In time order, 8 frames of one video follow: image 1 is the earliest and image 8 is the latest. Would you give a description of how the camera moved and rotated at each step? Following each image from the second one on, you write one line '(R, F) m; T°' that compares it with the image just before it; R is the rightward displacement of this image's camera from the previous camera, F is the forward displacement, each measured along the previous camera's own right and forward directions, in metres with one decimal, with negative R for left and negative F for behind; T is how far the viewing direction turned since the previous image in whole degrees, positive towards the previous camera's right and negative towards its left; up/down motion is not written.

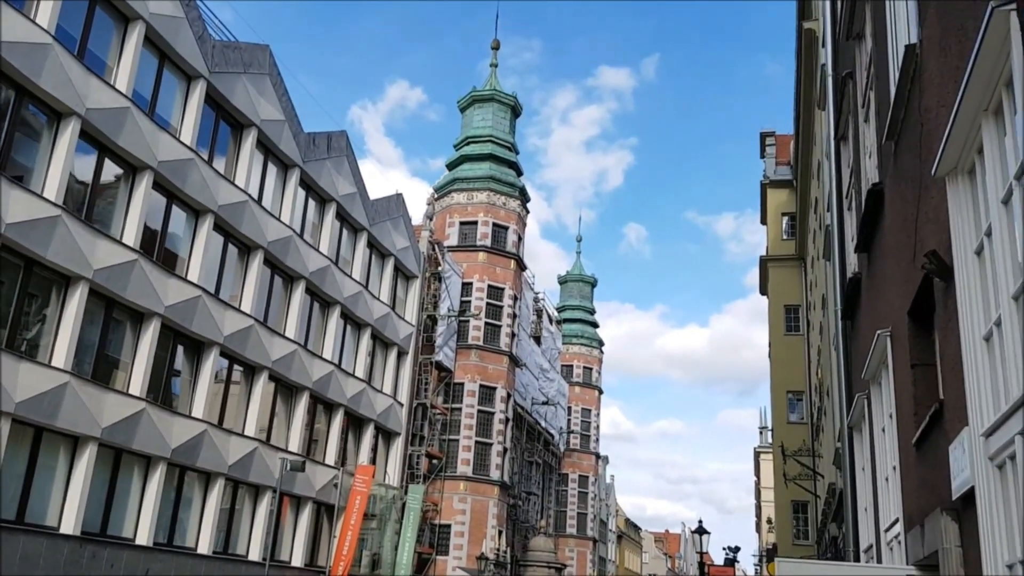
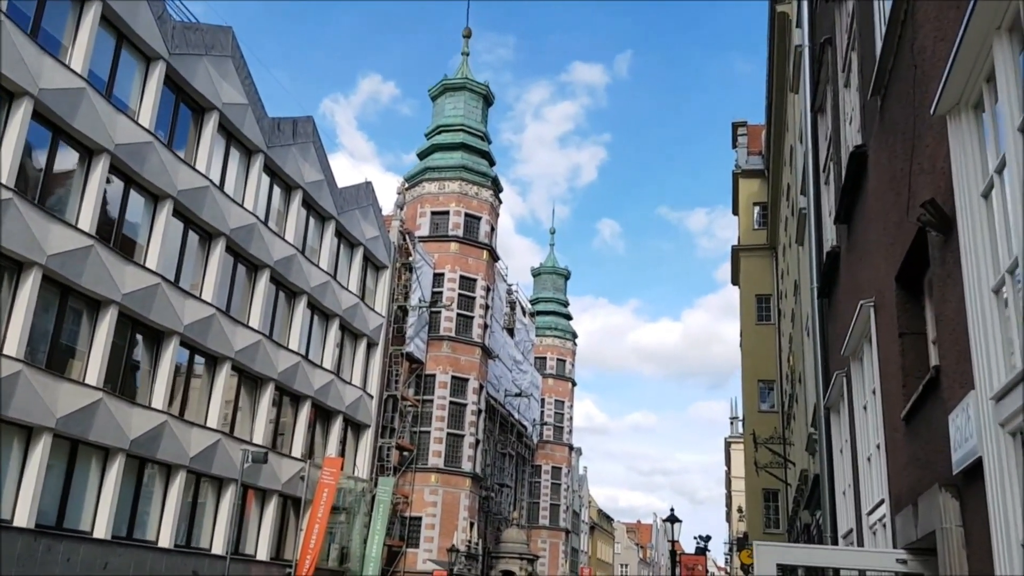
(+0.1, +0.4) m; +2°
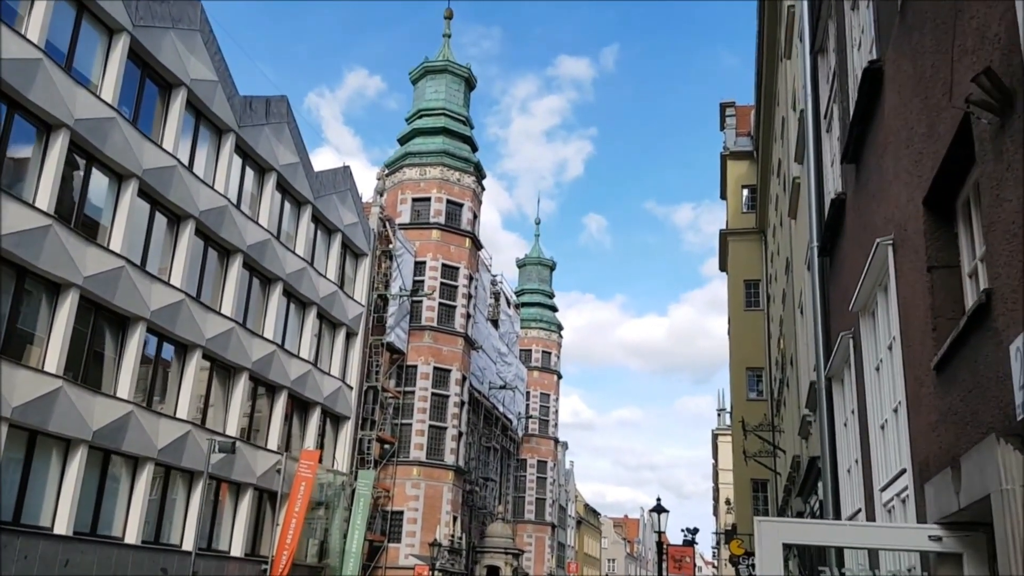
(+0.2, +0.8) m; +1°
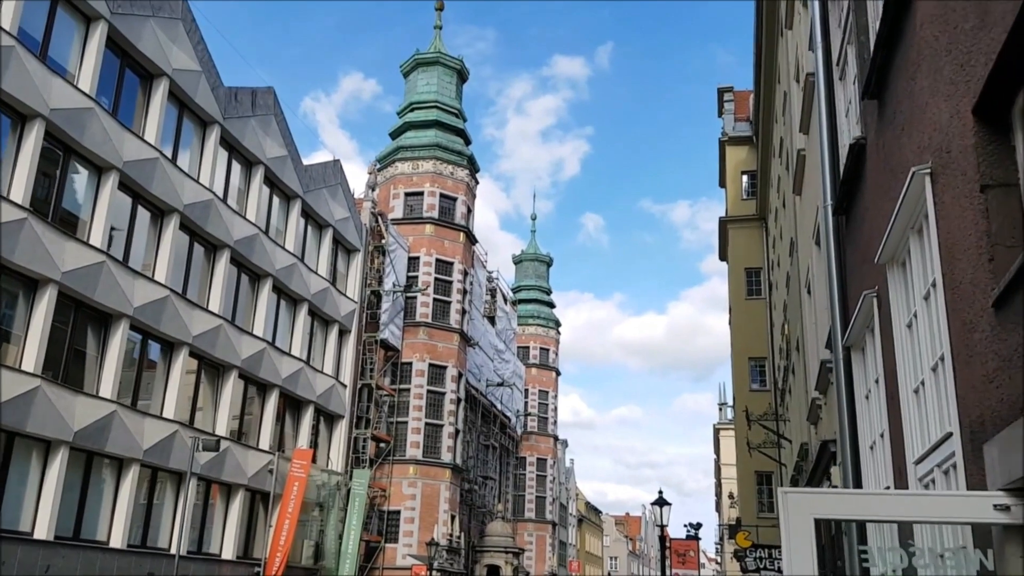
(+0.1, +0.6) m; 0°
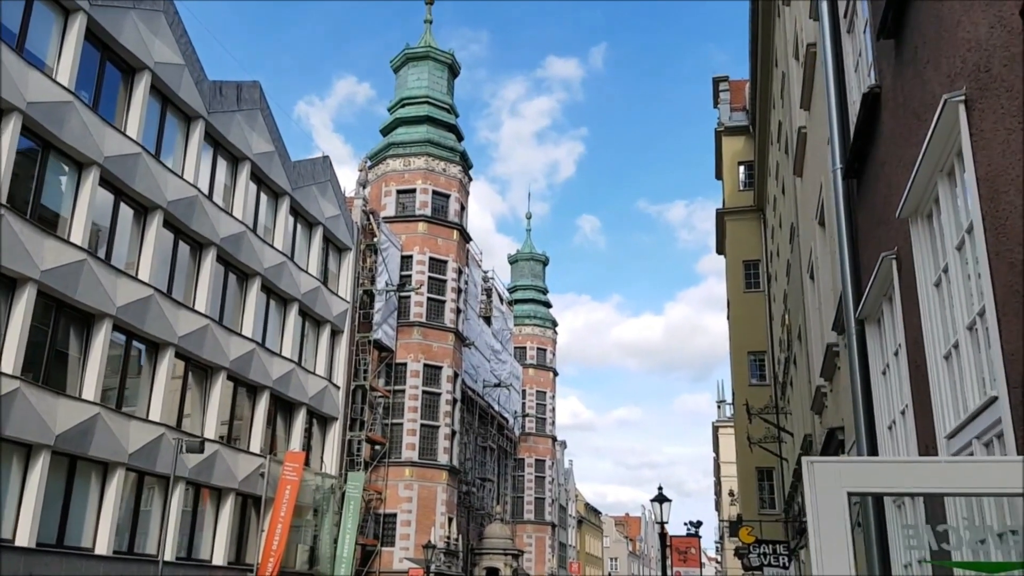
(+0.1, +0.5) m; 0°
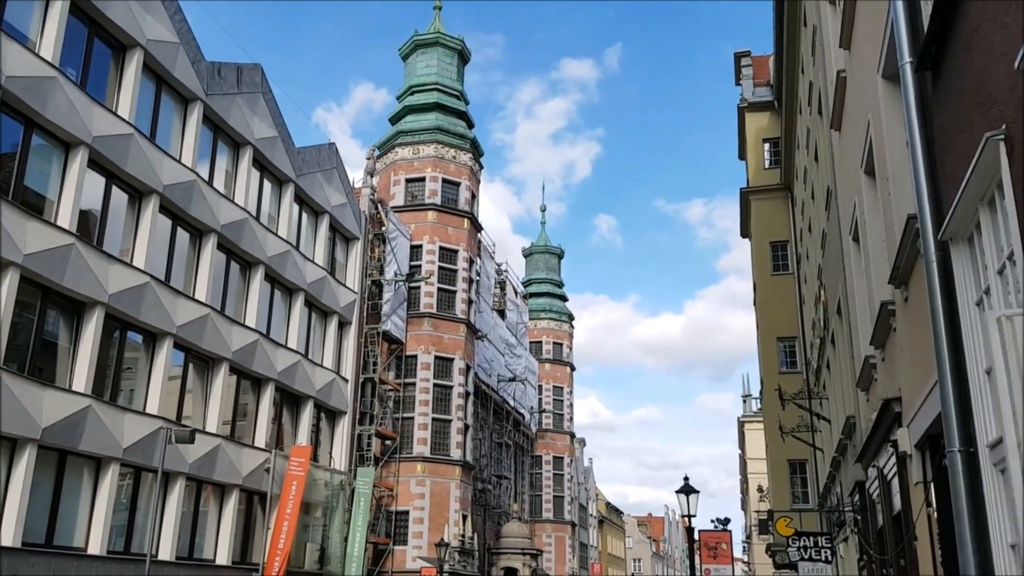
(+0.1, +1.2) m; -1°
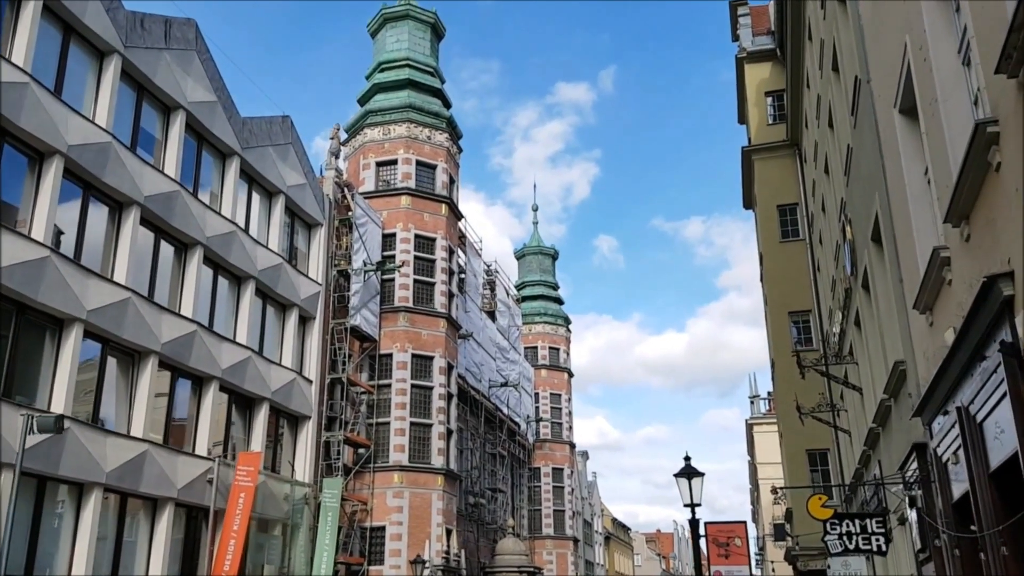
(+0.7, +3.1) m; 0°
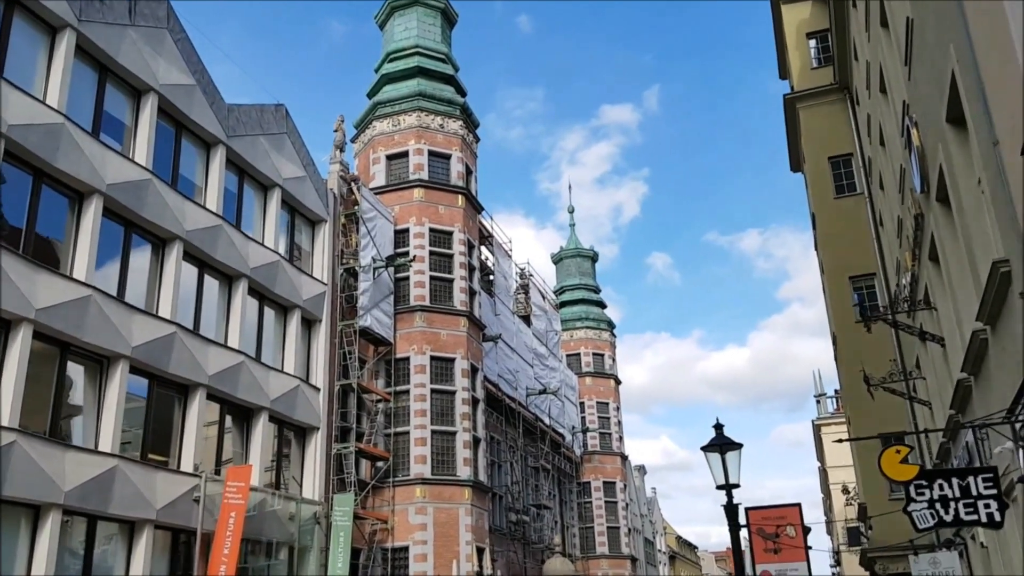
(+0.9, +2.6) m; -3°
